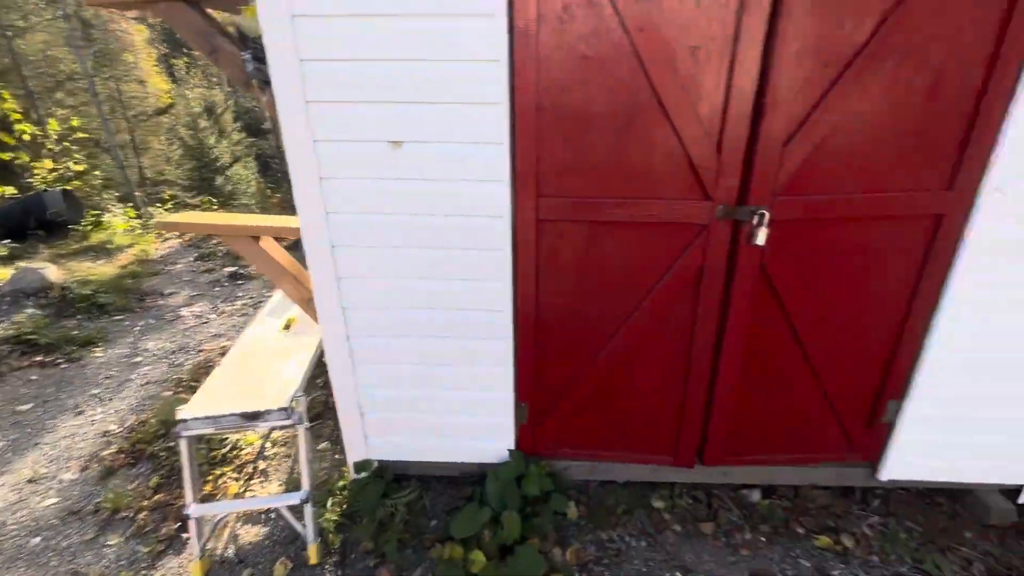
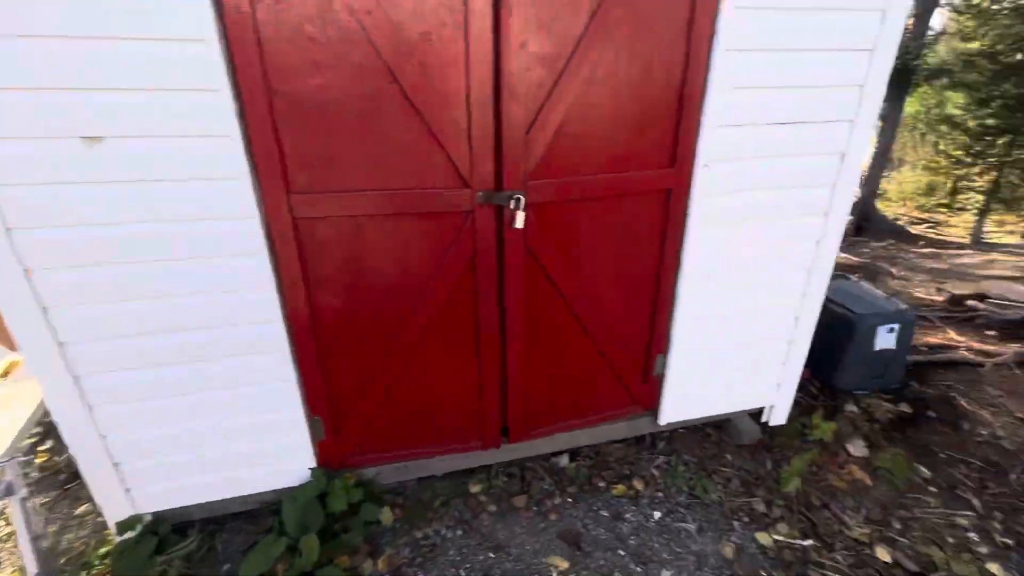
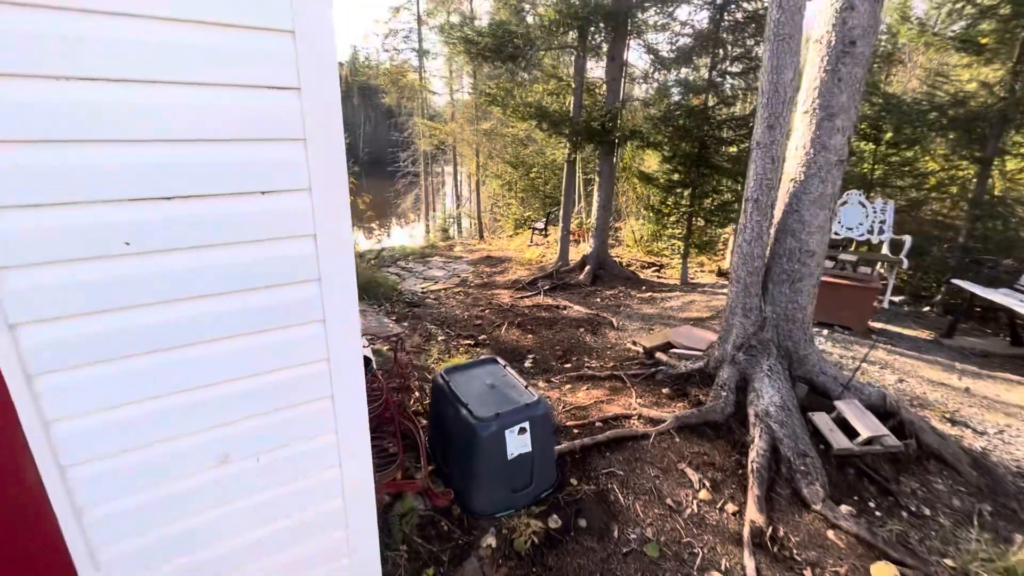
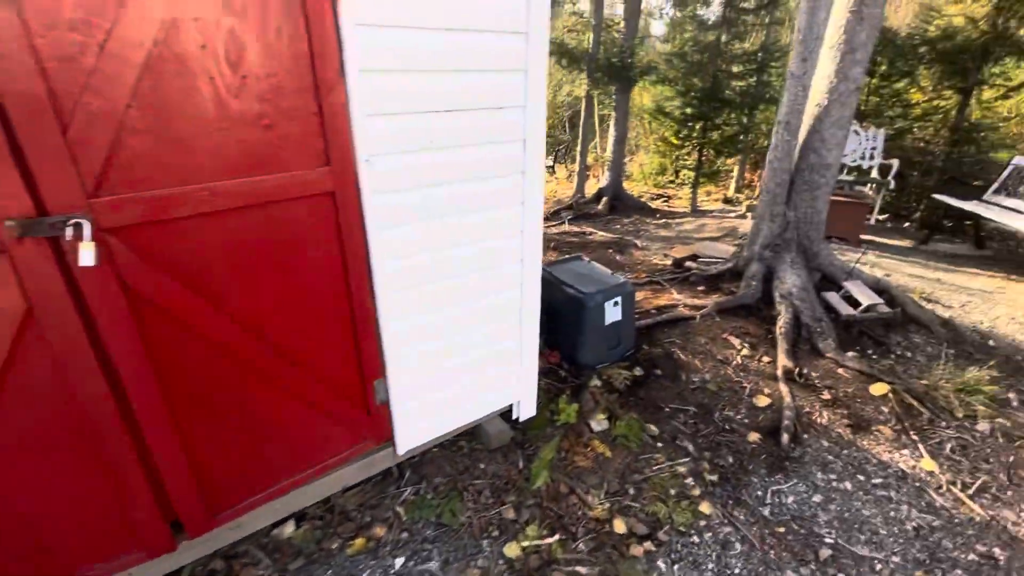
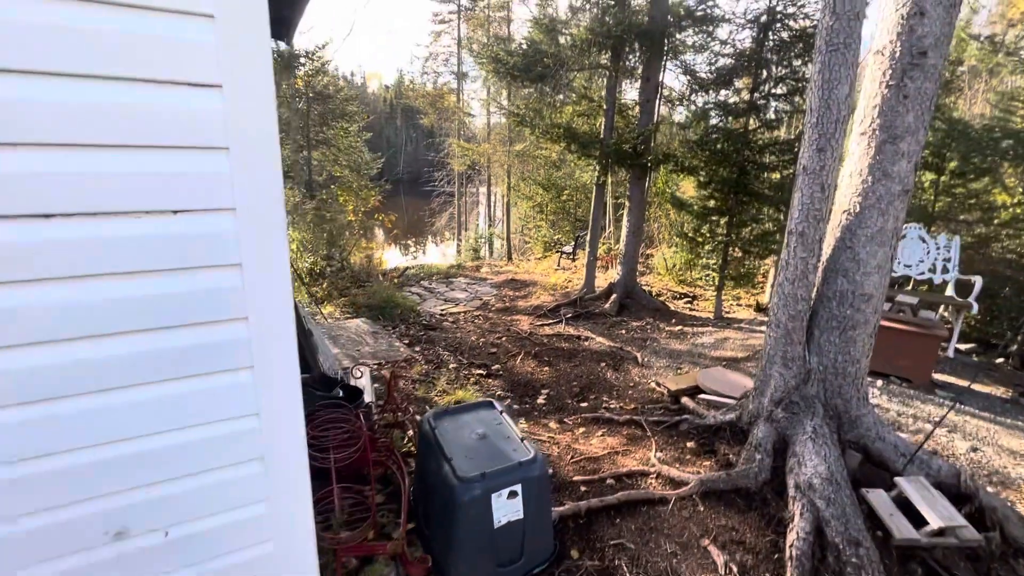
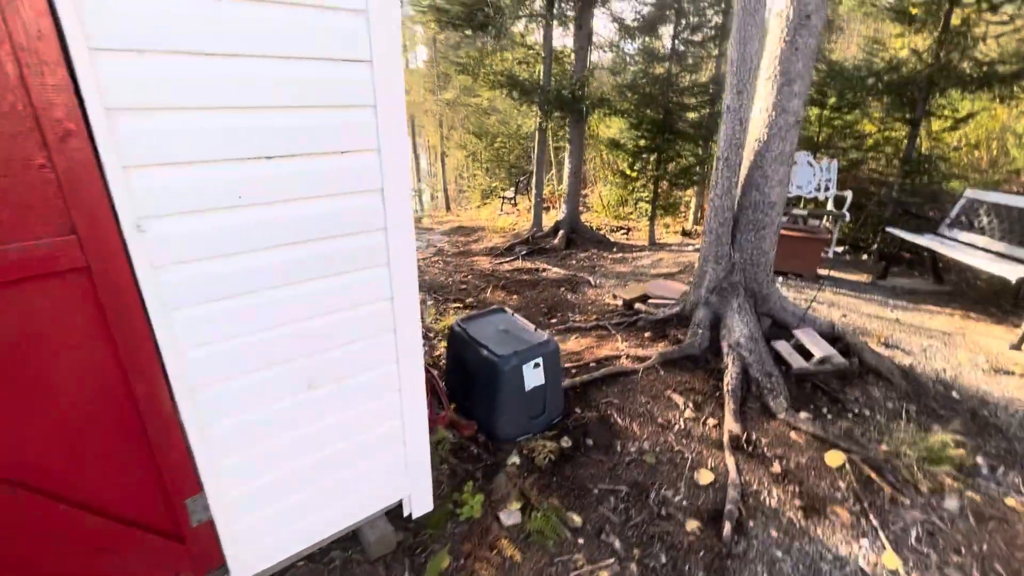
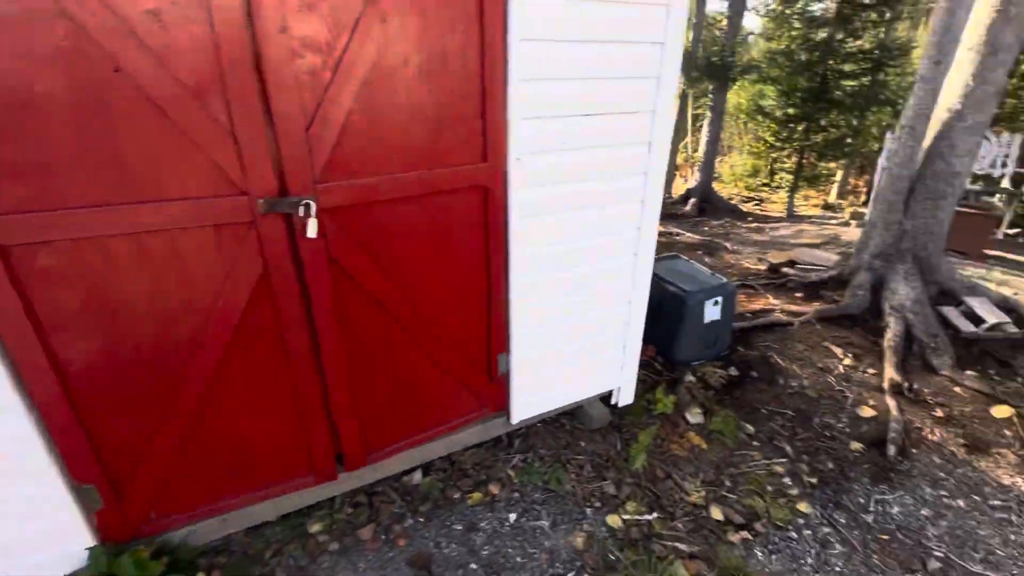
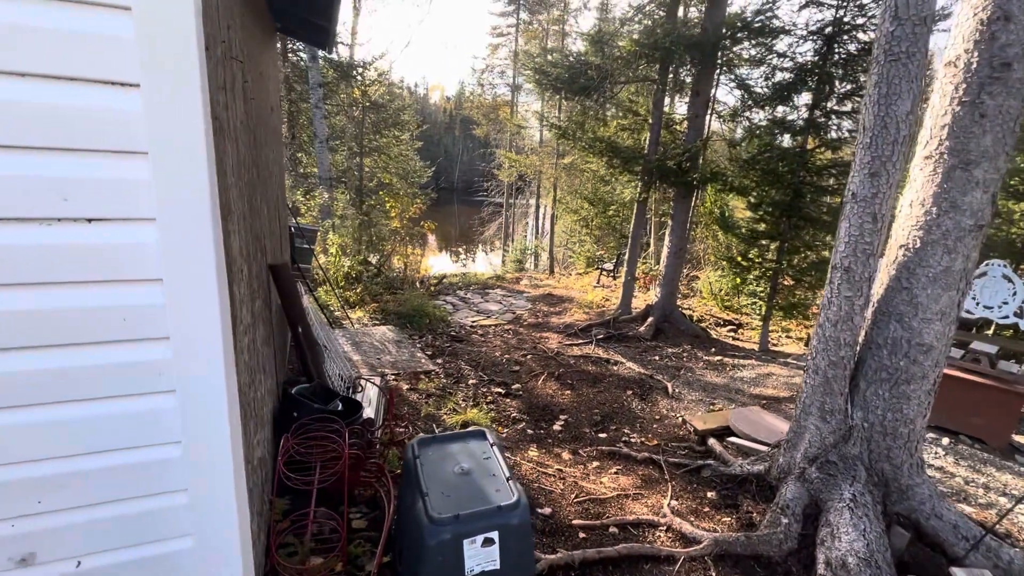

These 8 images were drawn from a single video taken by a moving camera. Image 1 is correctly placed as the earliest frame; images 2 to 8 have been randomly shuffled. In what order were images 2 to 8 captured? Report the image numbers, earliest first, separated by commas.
2, 7, 4, 6, 3, 5, 8
